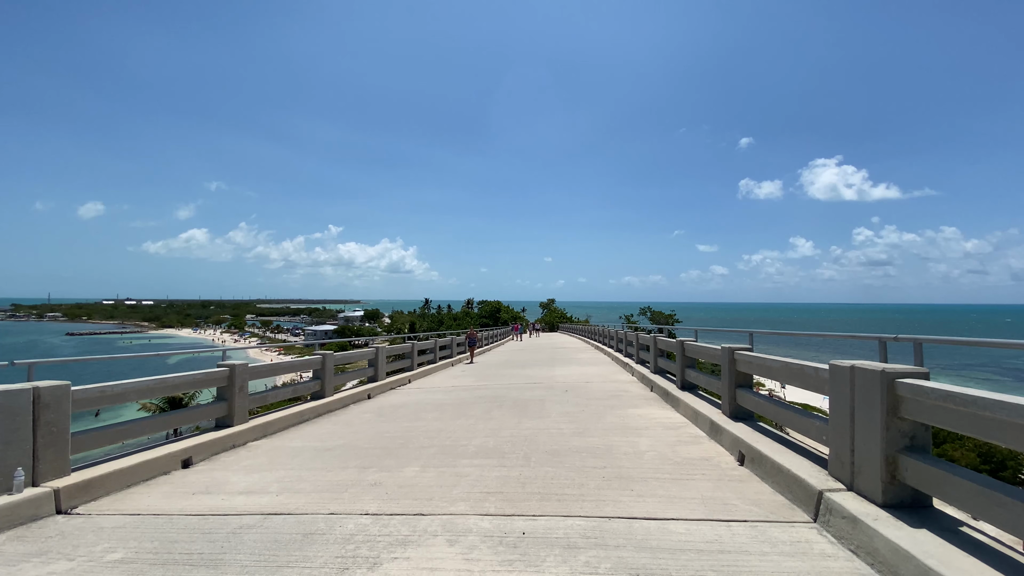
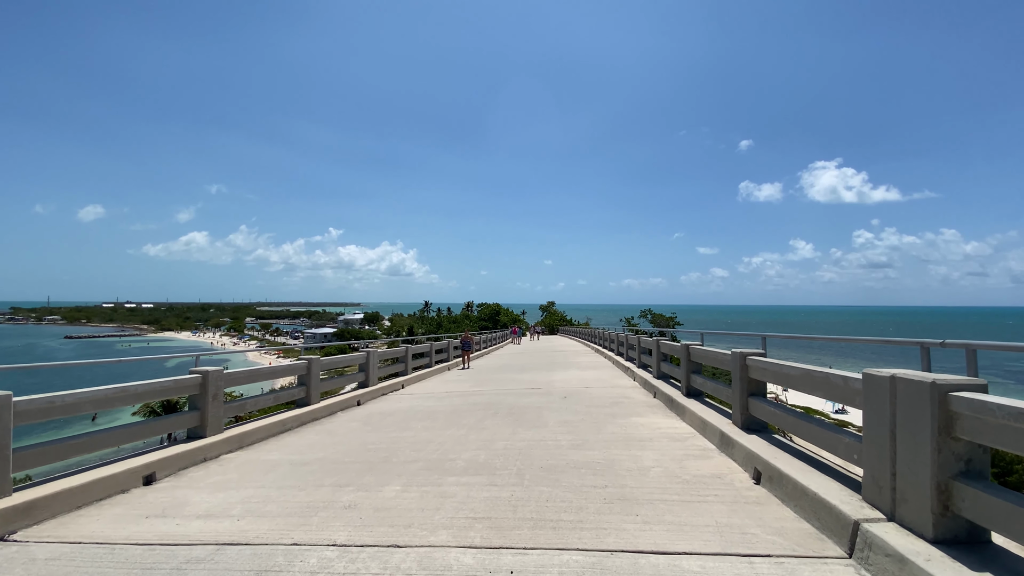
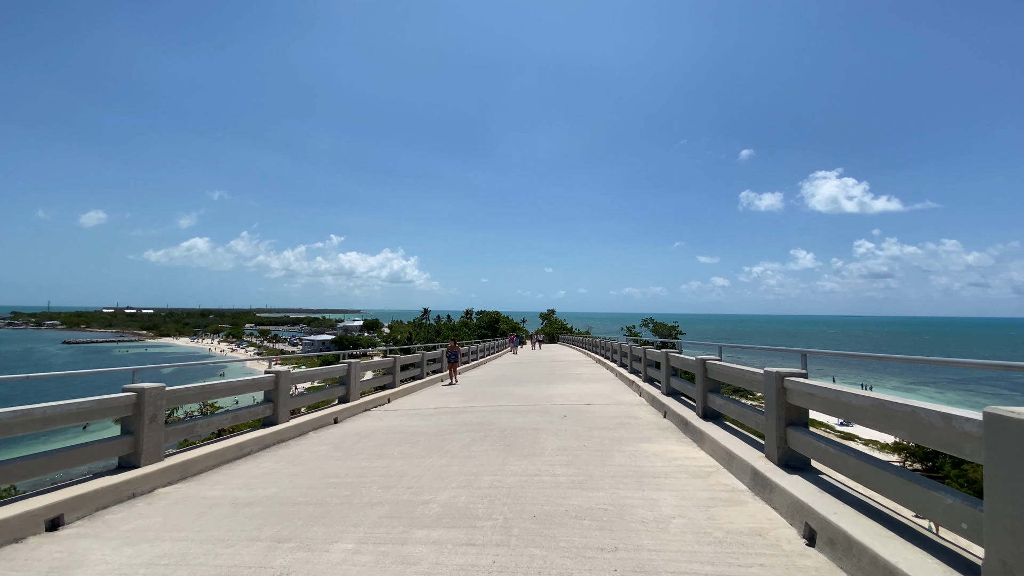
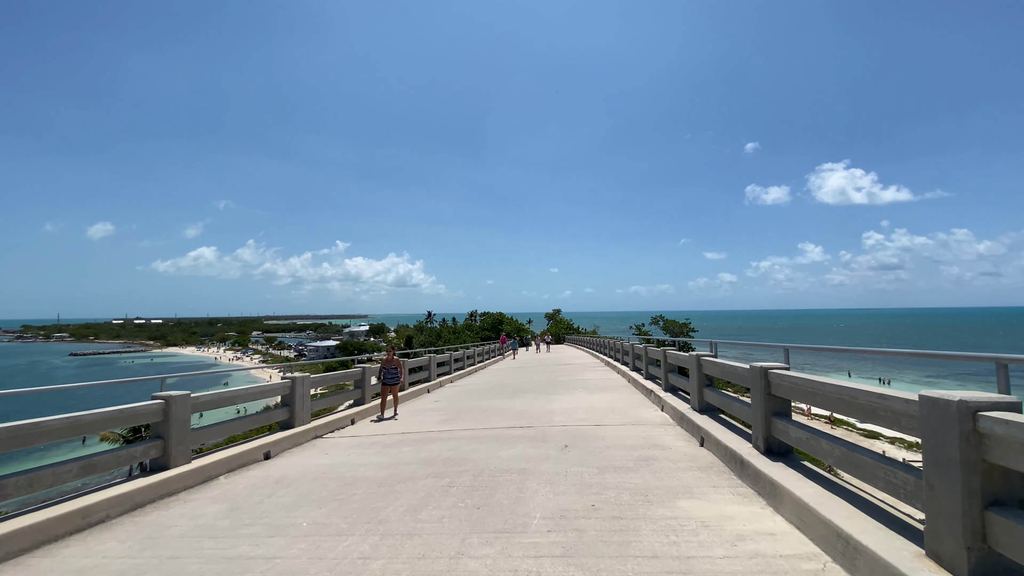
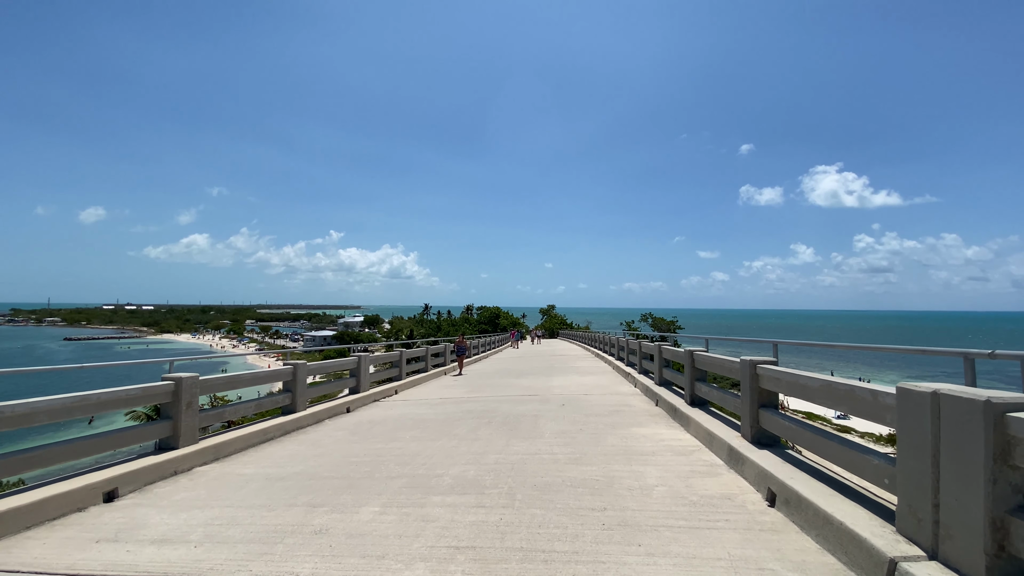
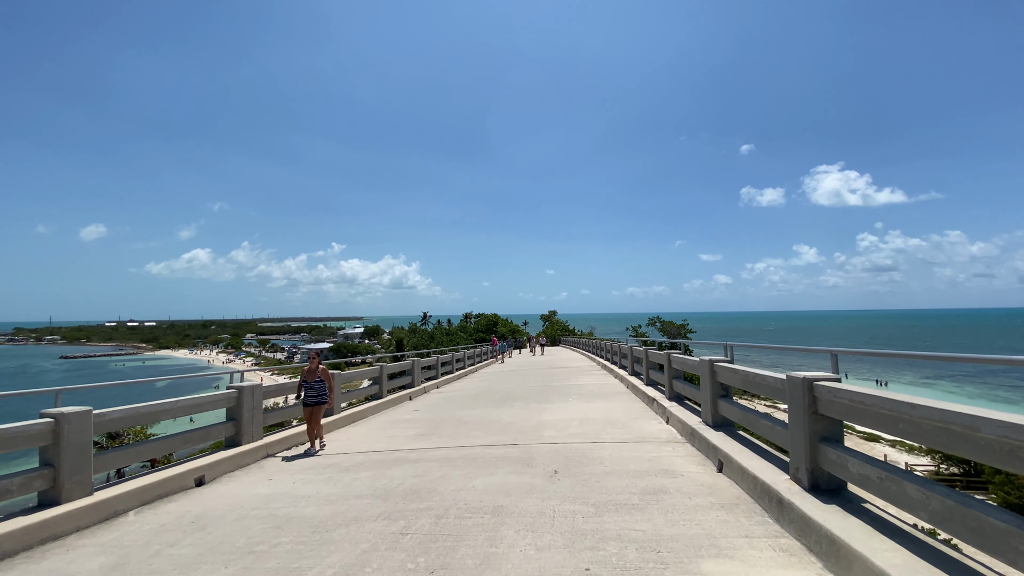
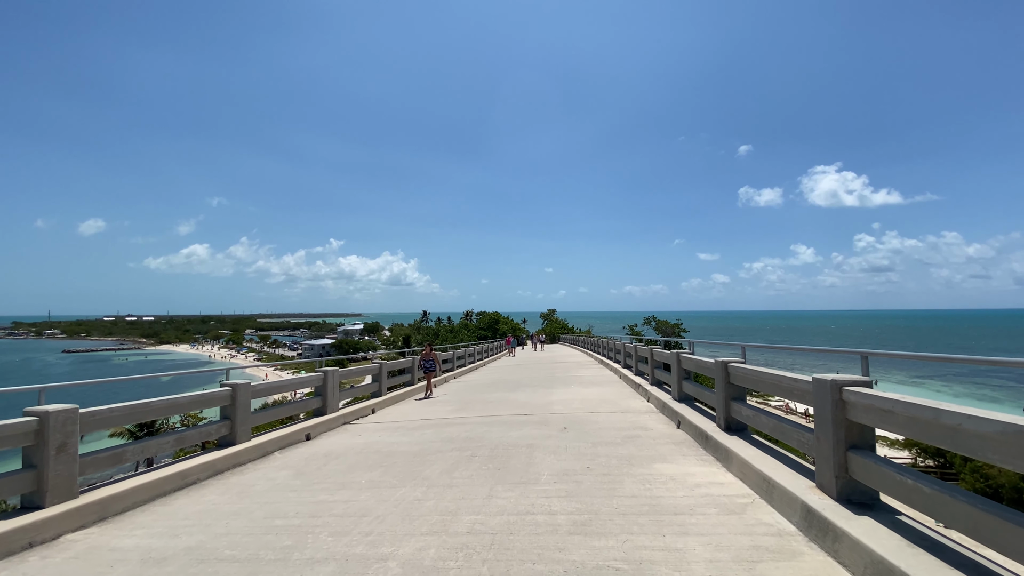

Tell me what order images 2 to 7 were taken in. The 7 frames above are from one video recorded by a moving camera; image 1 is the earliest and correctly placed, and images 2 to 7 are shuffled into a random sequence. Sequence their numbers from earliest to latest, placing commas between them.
2, 5, 3, 7, 4, 6
